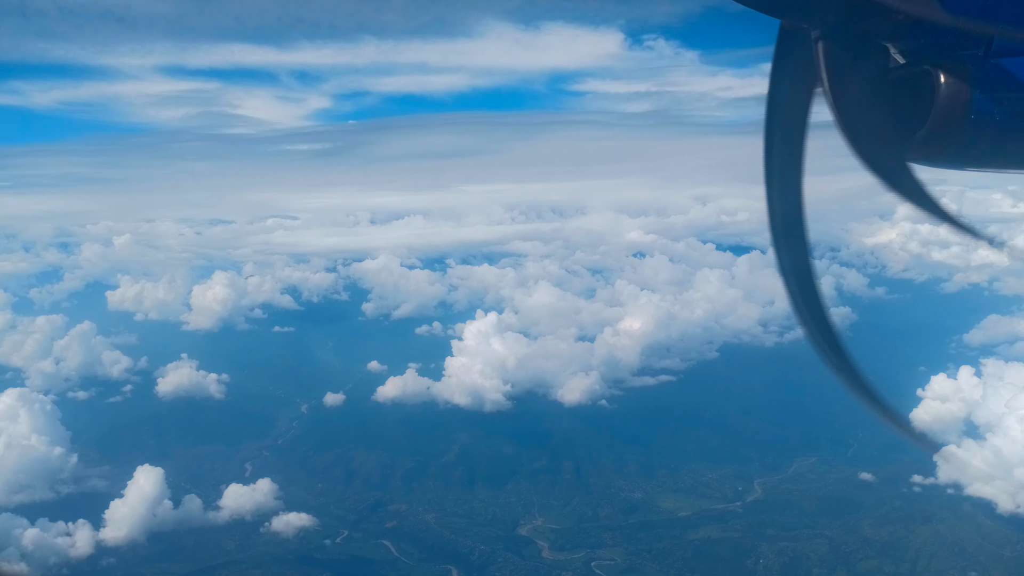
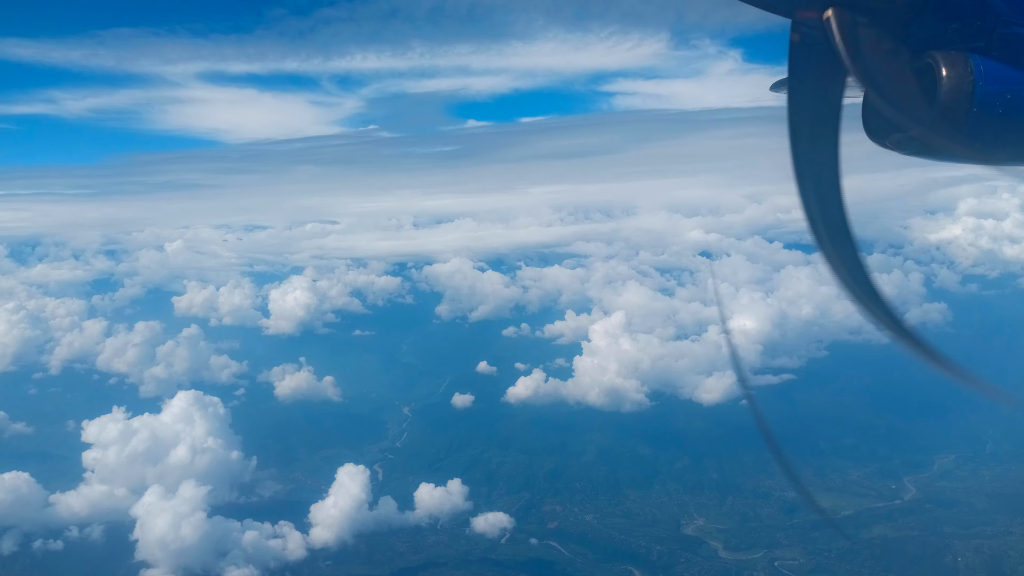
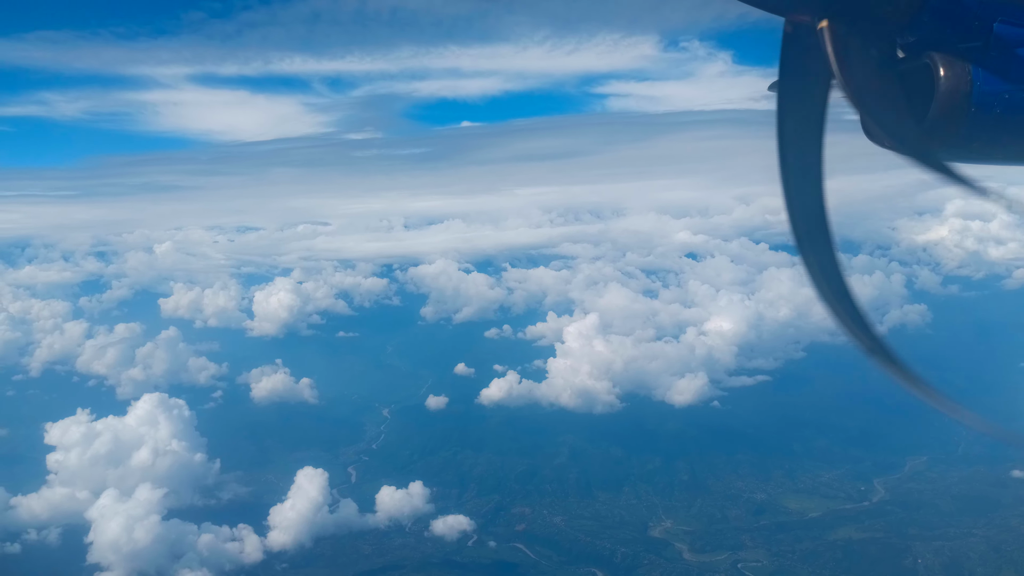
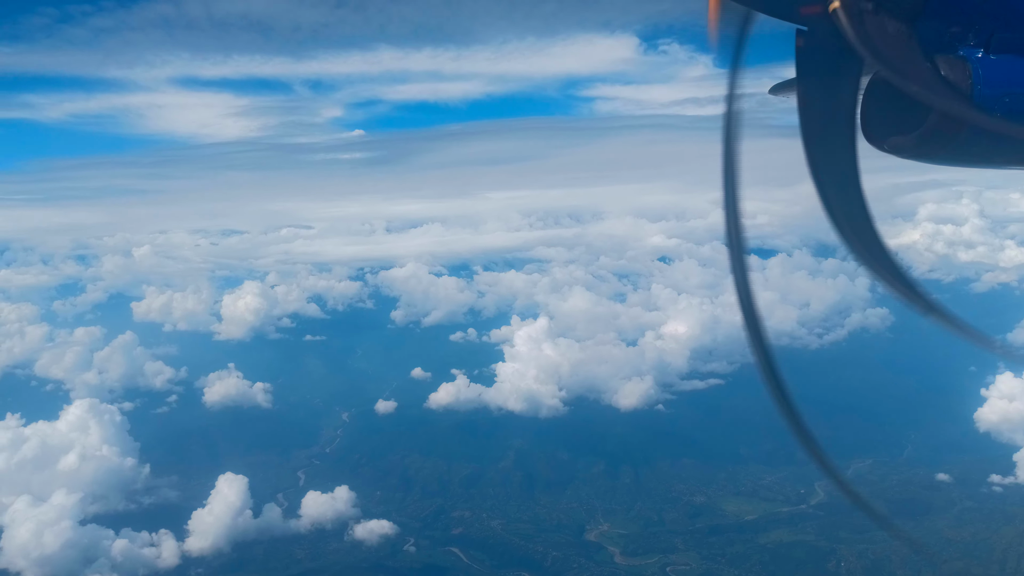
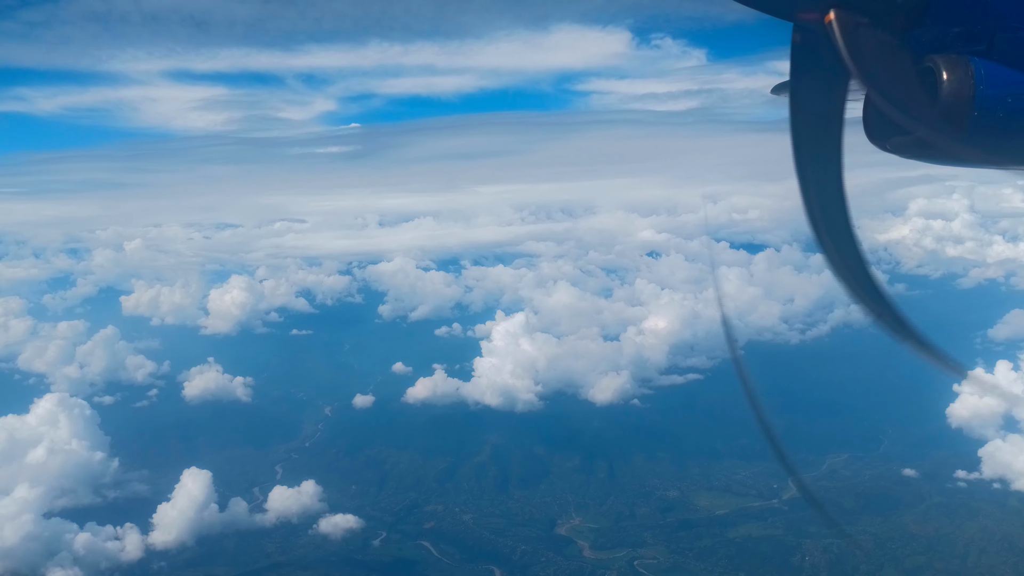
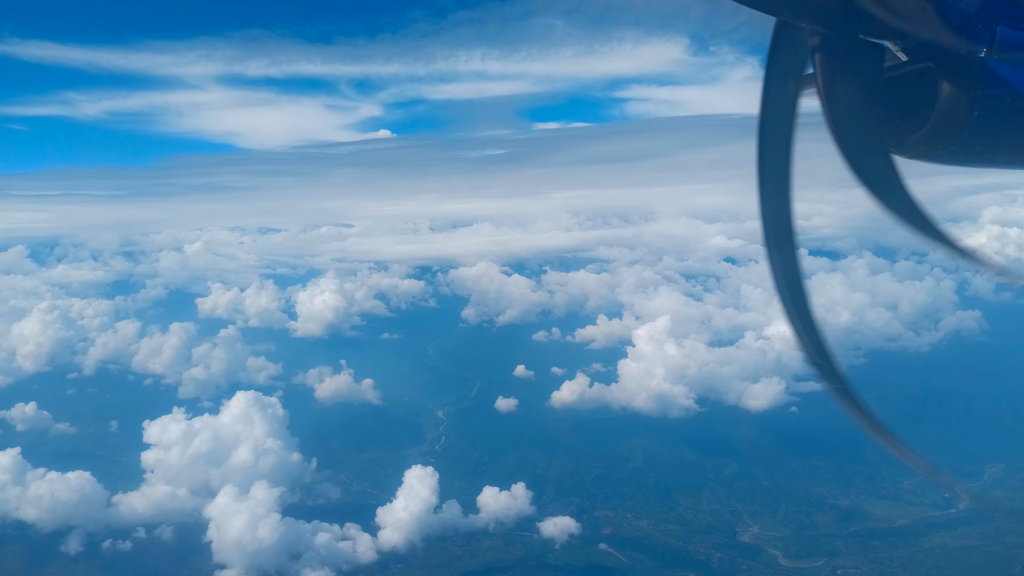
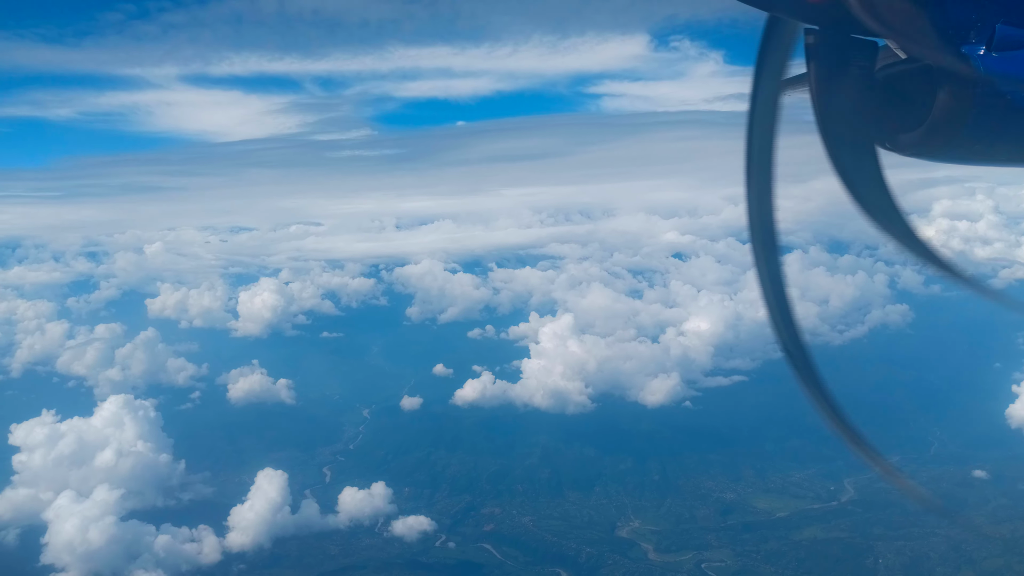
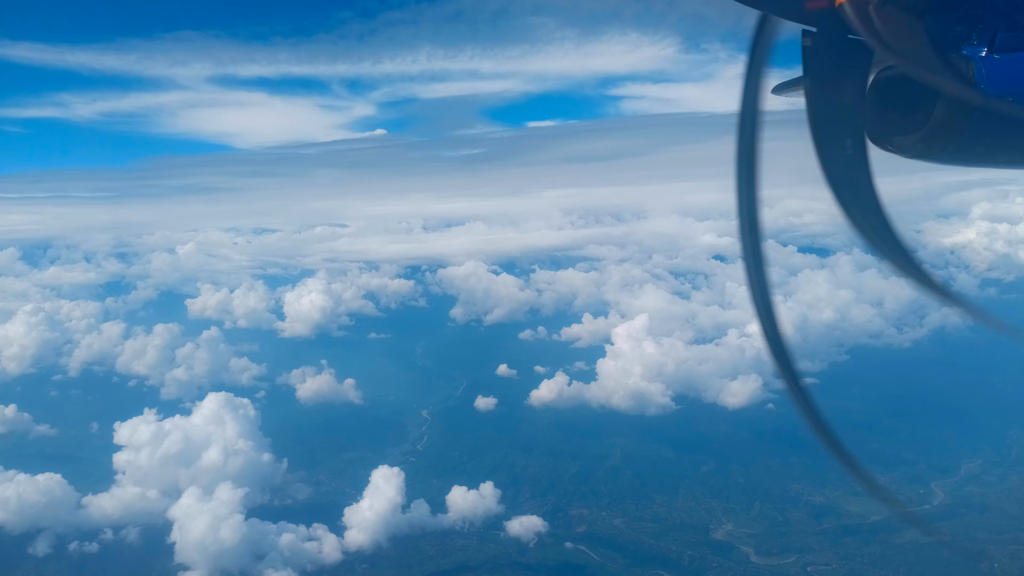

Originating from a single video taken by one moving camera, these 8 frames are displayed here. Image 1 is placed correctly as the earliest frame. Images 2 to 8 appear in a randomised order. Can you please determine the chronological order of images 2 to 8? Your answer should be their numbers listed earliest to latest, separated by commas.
5, 4, 7, 3, 2, 8, 6
